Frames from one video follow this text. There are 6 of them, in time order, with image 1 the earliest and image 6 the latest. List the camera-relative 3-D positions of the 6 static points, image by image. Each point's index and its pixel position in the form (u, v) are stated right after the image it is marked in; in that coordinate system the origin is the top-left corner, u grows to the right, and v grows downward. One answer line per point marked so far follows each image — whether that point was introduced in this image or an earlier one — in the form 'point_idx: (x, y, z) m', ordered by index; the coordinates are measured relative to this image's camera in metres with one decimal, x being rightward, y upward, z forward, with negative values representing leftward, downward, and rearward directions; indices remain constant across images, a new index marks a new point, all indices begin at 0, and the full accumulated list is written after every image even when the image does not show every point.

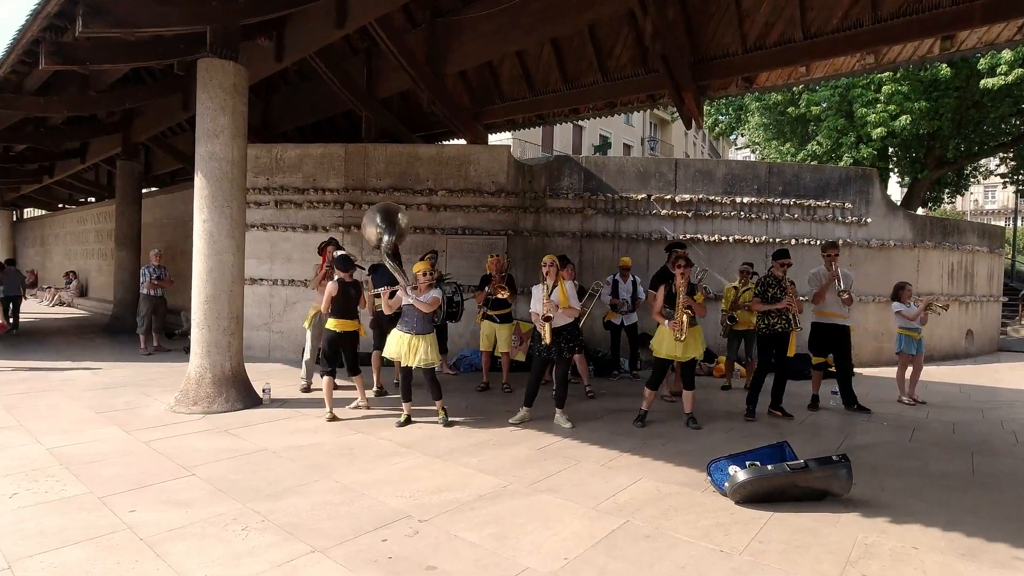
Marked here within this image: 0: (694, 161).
0: (+3.1, +2.1, +9.3) m
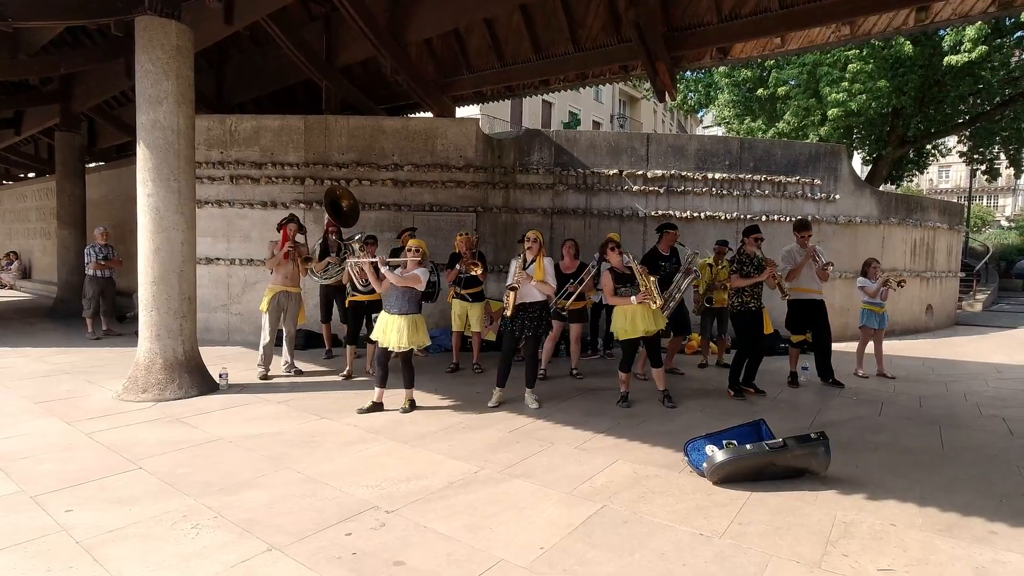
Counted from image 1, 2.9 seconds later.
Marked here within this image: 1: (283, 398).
0: (+2.6, +2.5, +9.1) m
1: (-2.4, -1.2, +5.9) m
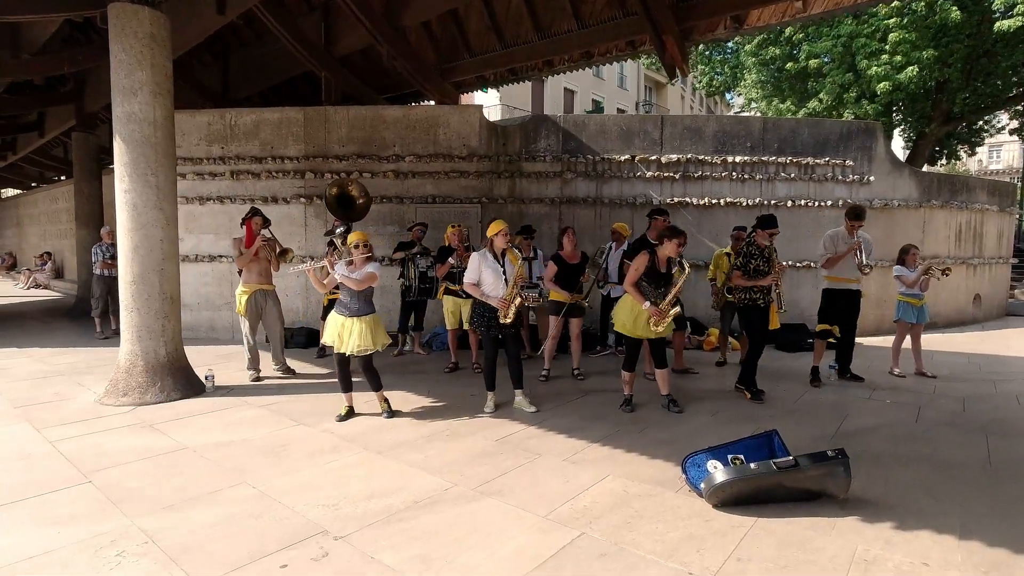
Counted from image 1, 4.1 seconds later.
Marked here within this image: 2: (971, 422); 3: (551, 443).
0: (+2.6, +2.6, +8.5) m
1: (-2.5, -1.1, +5.6) m
2: (+4.0, -1.2, +4.7) m
3: (+0.3, -1.2, +4.4) m
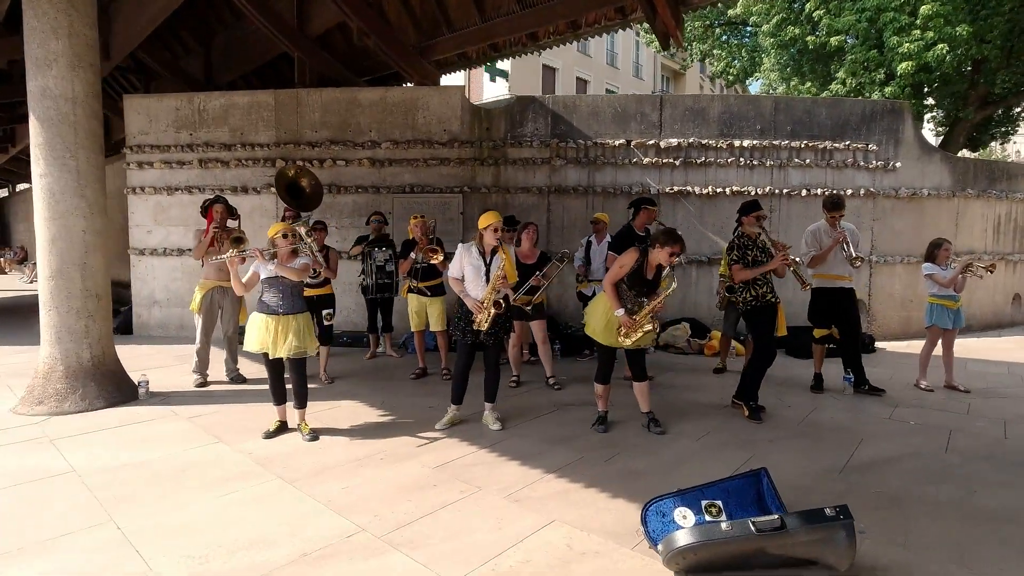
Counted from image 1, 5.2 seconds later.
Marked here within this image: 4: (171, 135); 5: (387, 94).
0: (+2.4, +2.7, +7.7) m
1: (-2.8, -1.1, +5.0) m
2: (+3.6, -1.2, +3.9) m
3: (-0.1, -1.2, +3.7) m
4: (-5.4, +2.4, +8.6) m
5: (-1.8, +2.8, +8.0) m
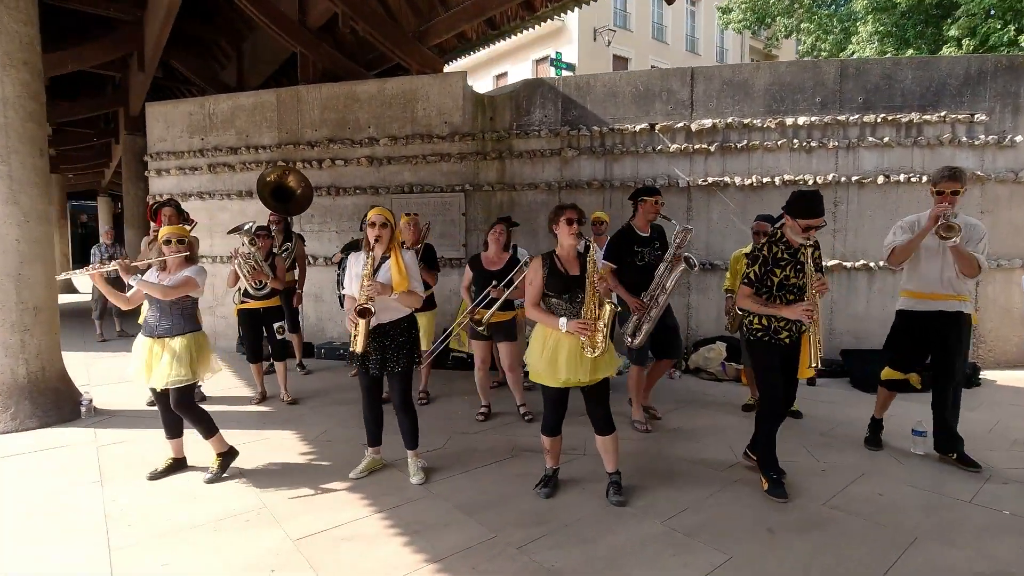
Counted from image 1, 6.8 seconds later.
0: (+2.4, +2.5, +6.3) m
1: (-3.2, -1.2, +4.5) m
2: (+2.9, -1.3, +2.4) m
3: (-0.7, -1.4, +2.8) m
4: (-5.1, +2.3, +8.6) m
5: (-1.7, +2.7, +7.4) m
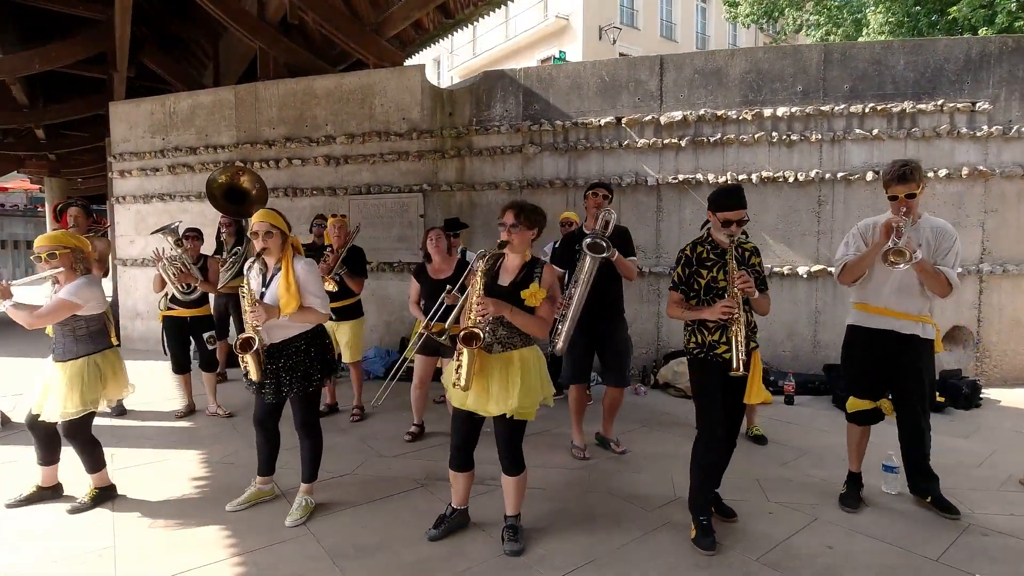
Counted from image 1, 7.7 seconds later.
0: (+1.9, +2.4, +5.8) m
1: (-3.8, -1.3, +4.2) m
2: (+2.3, -1.4, +1.8) m
3: (-1.4, -1.4, +2.4) m
4: (-5.5, +2.2, +8.3) m
5: (-2.2, +2.6, +7.0) m
